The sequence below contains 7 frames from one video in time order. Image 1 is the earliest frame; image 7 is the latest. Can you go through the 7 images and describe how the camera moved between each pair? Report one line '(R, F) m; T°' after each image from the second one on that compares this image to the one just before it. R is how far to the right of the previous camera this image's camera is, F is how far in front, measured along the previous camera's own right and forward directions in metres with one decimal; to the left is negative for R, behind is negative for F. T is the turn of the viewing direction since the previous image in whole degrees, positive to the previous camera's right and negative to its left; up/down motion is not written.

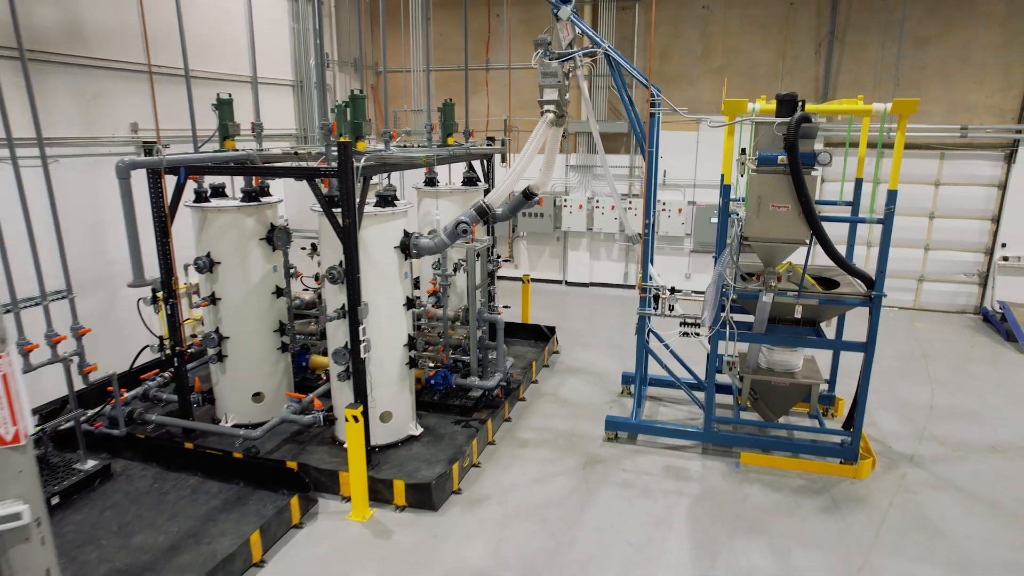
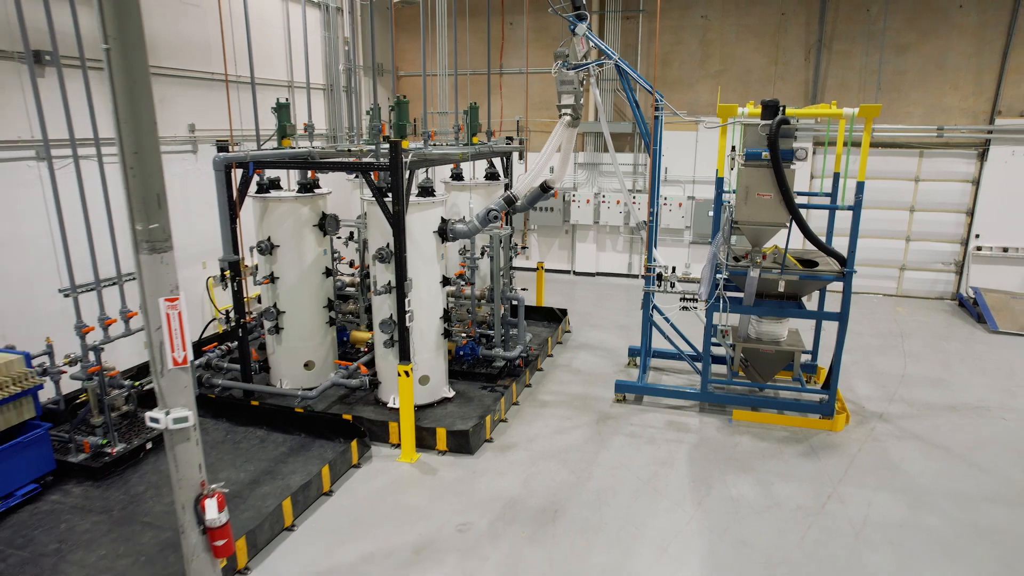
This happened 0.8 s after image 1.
(-0.2, -0.6) m; 0°
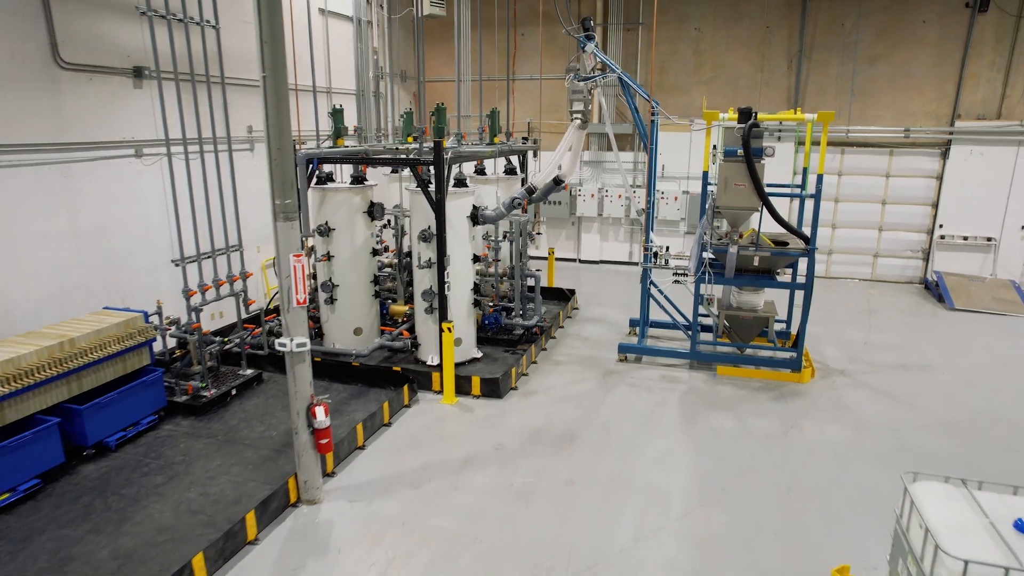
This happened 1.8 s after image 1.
(-0.2, -0.9) m; 0°
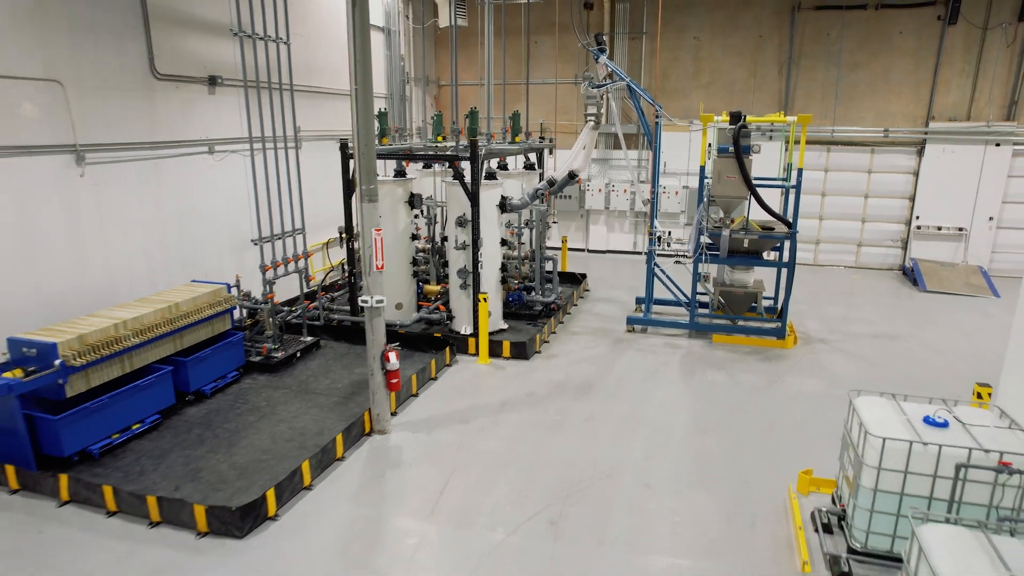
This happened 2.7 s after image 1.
(-0.2, -0.8) m; 0°
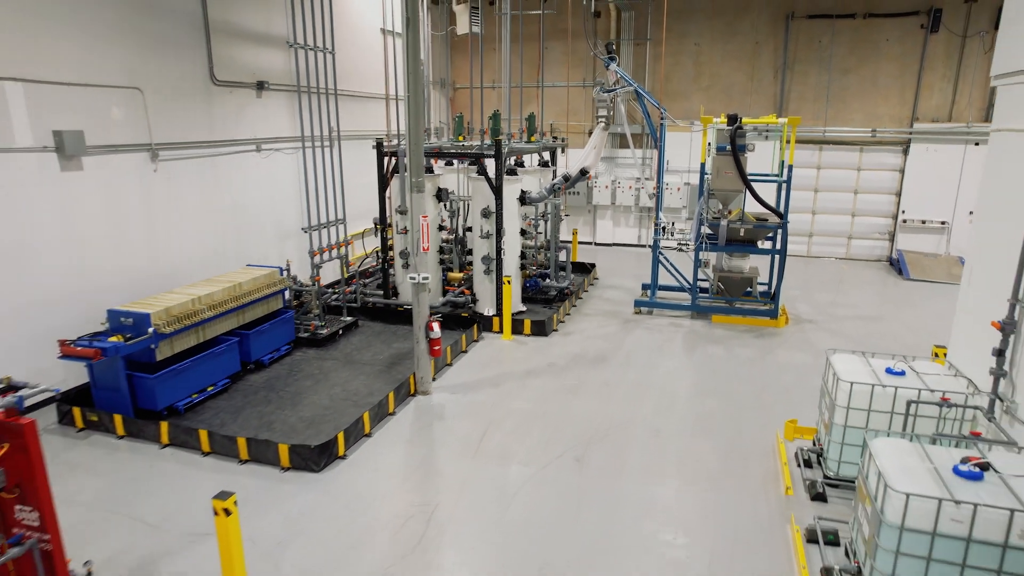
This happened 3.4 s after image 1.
(-0.2, -0.7) m; 0°
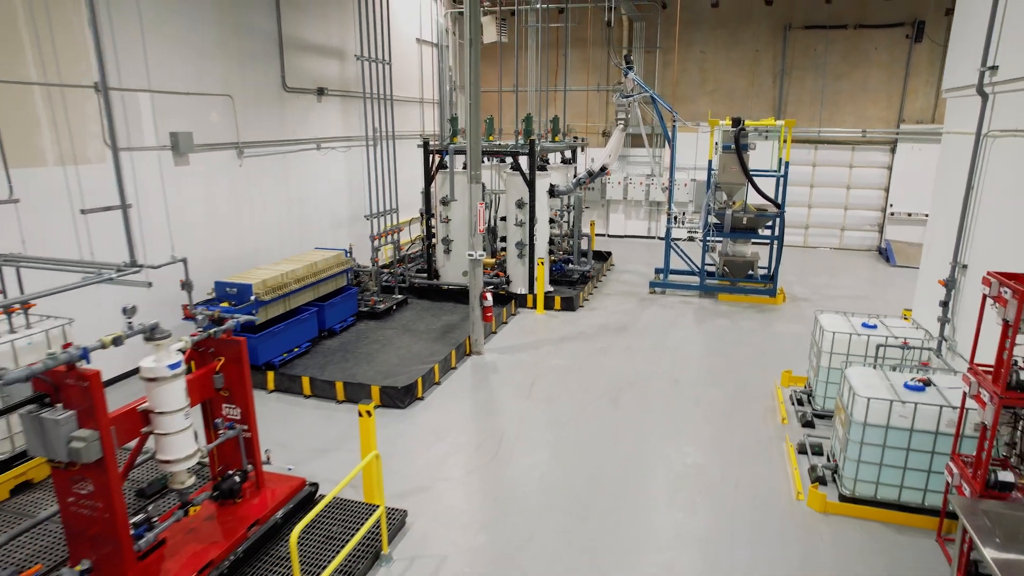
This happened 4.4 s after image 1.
(-0.4, -0.9) m; 0°
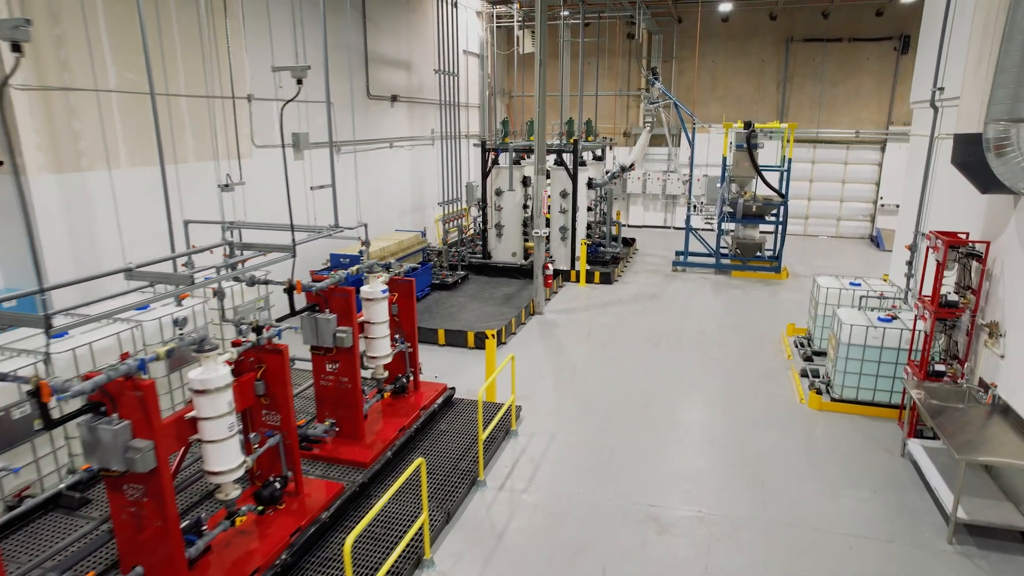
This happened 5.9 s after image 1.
(-0.7, -1.4) m; 0°
